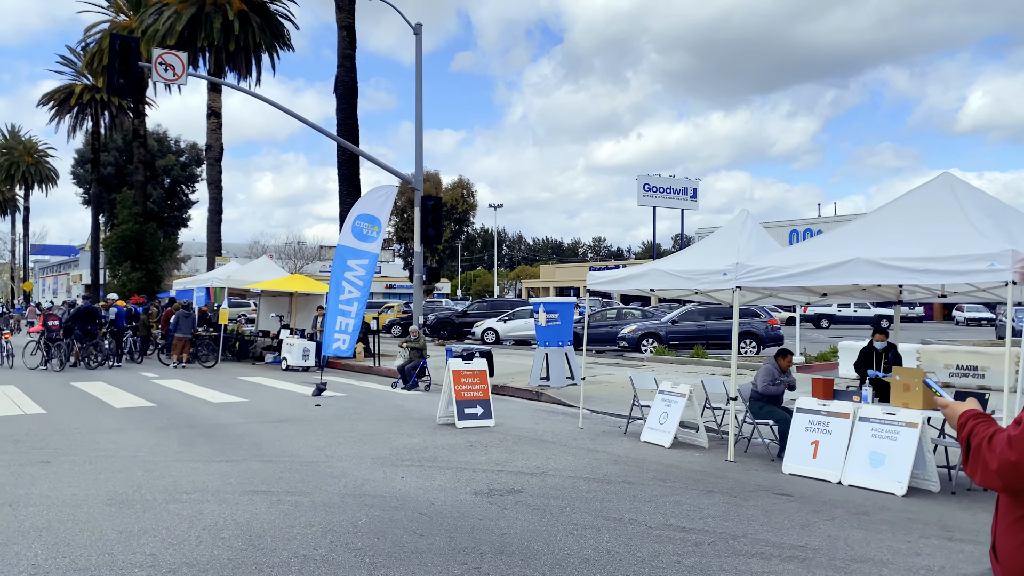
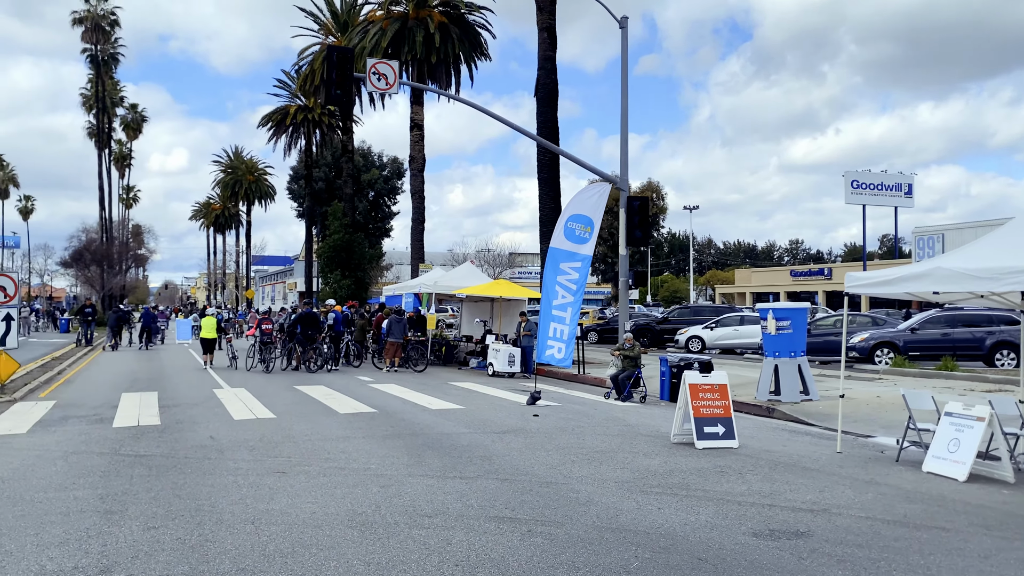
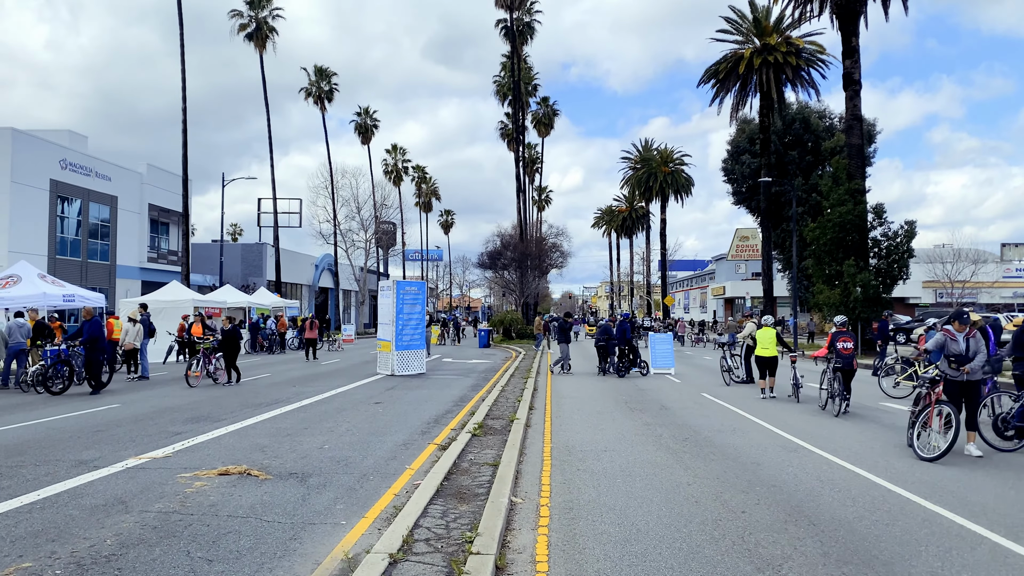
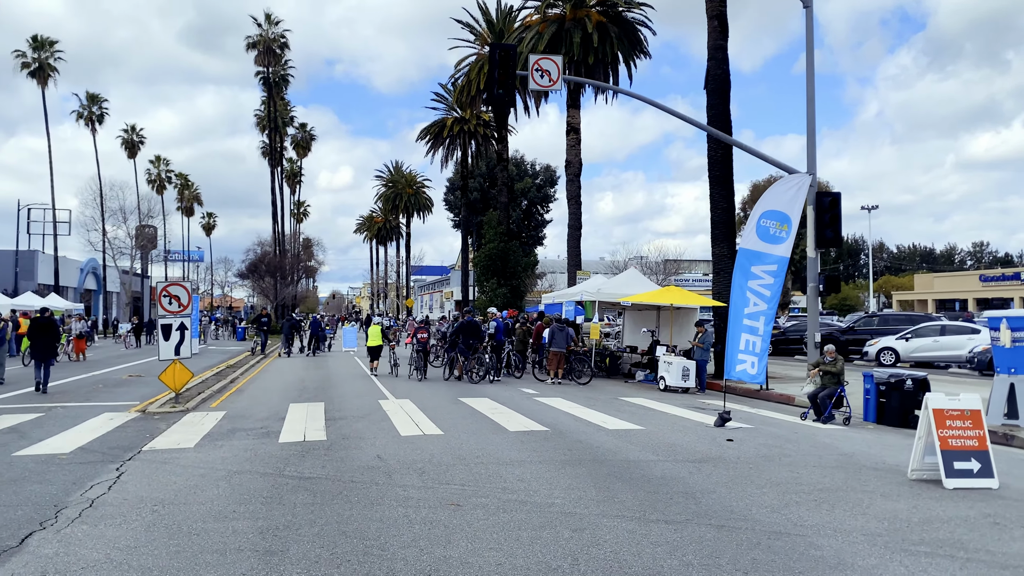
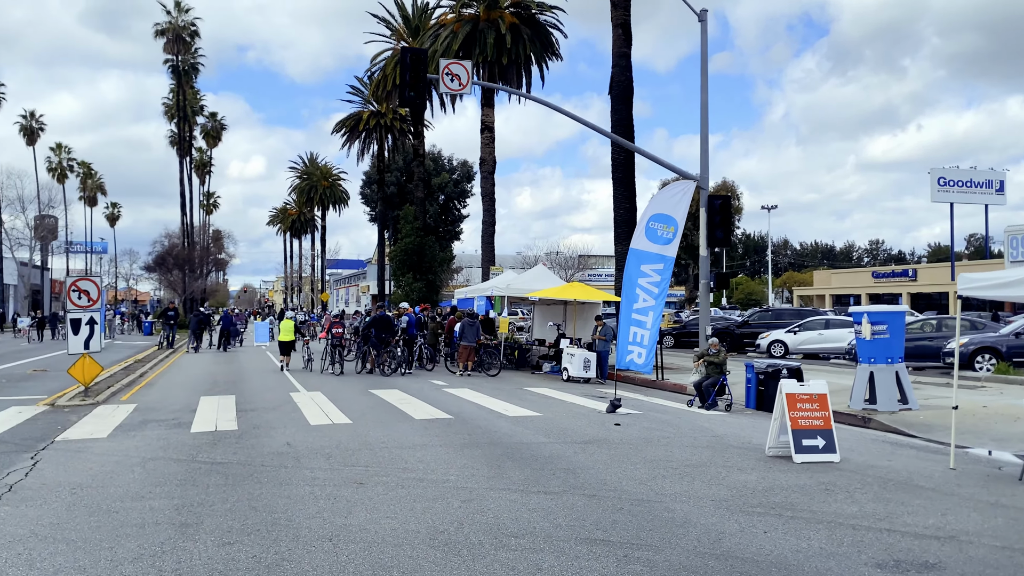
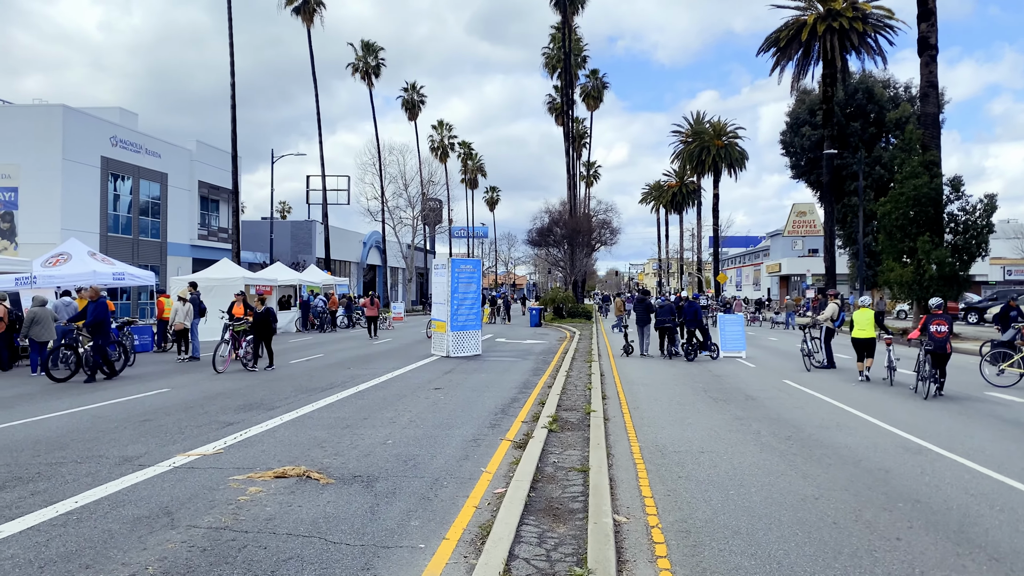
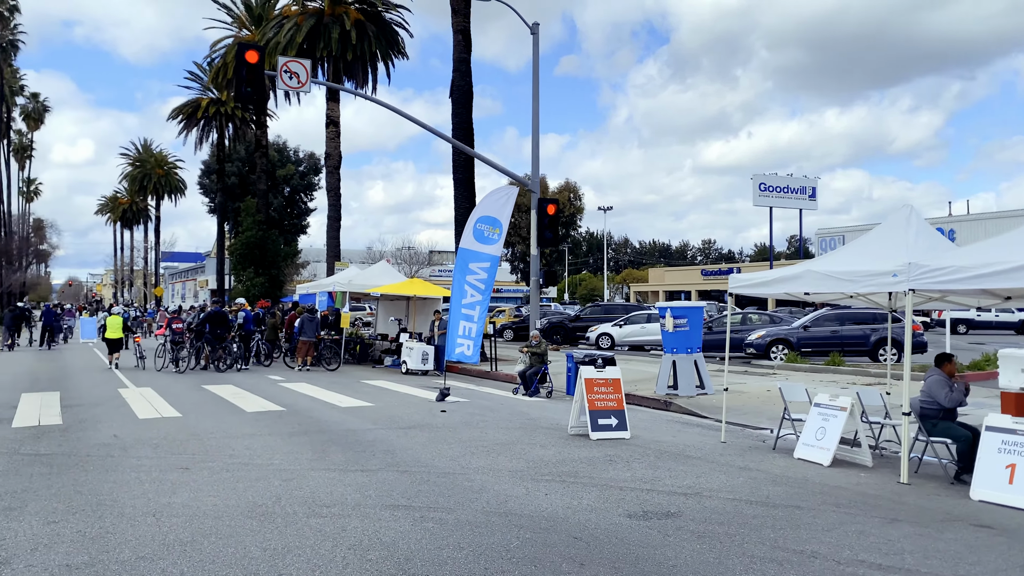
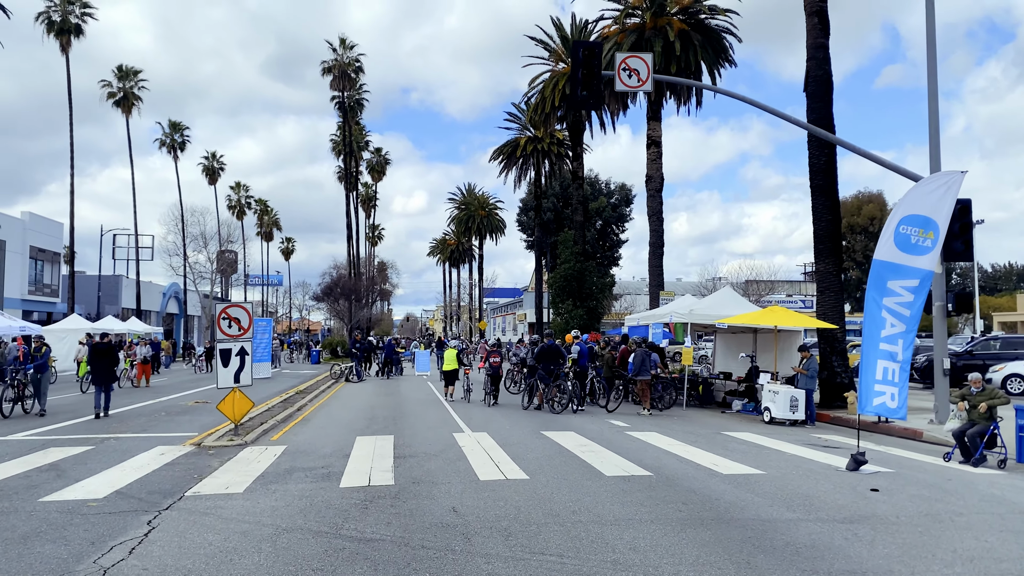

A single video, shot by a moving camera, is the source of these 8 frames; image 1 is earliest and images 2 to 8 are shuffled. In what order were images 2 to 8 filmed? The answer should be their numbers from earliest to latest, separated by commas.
7, 2, 5, 4, 8, 3, 6
